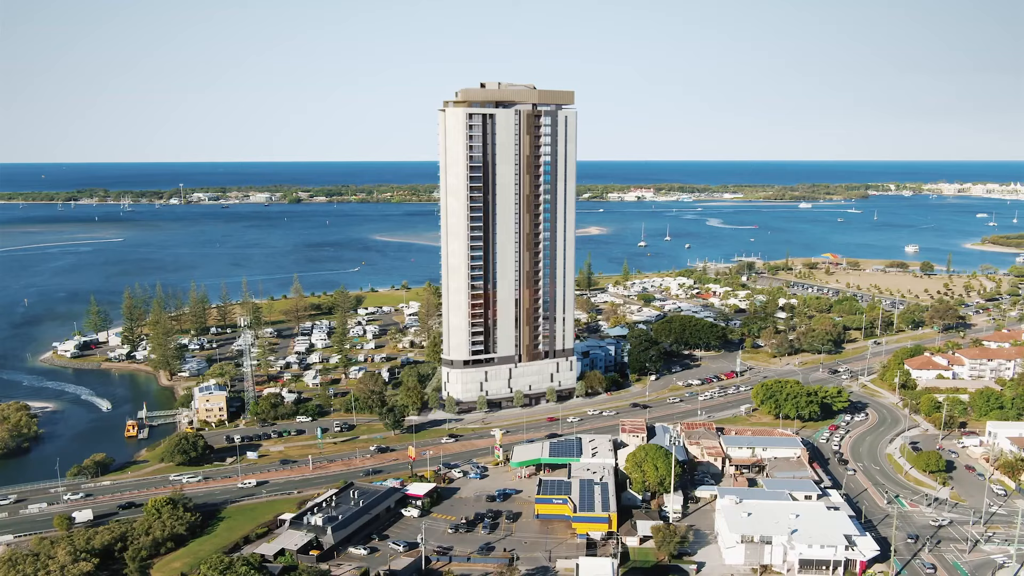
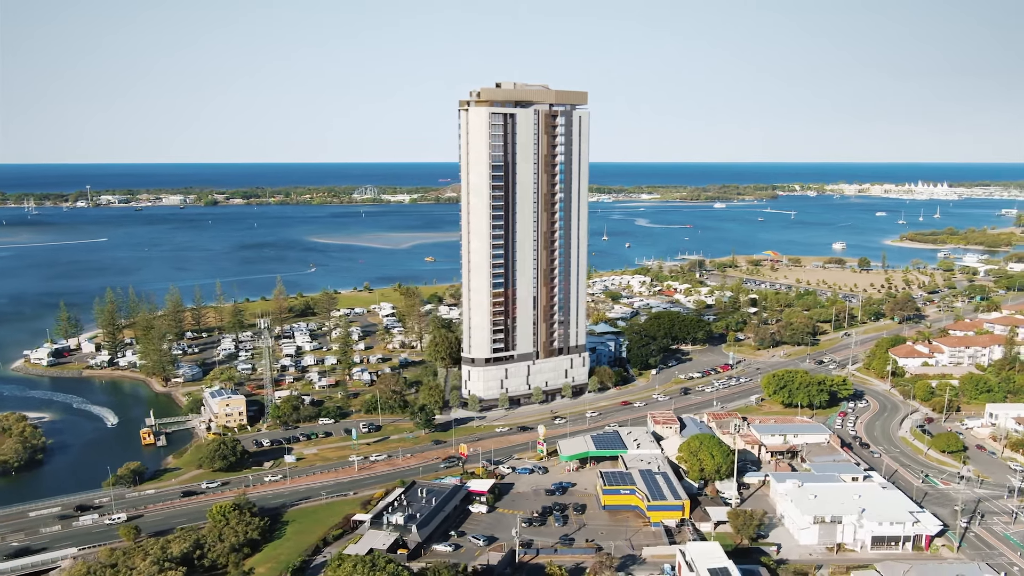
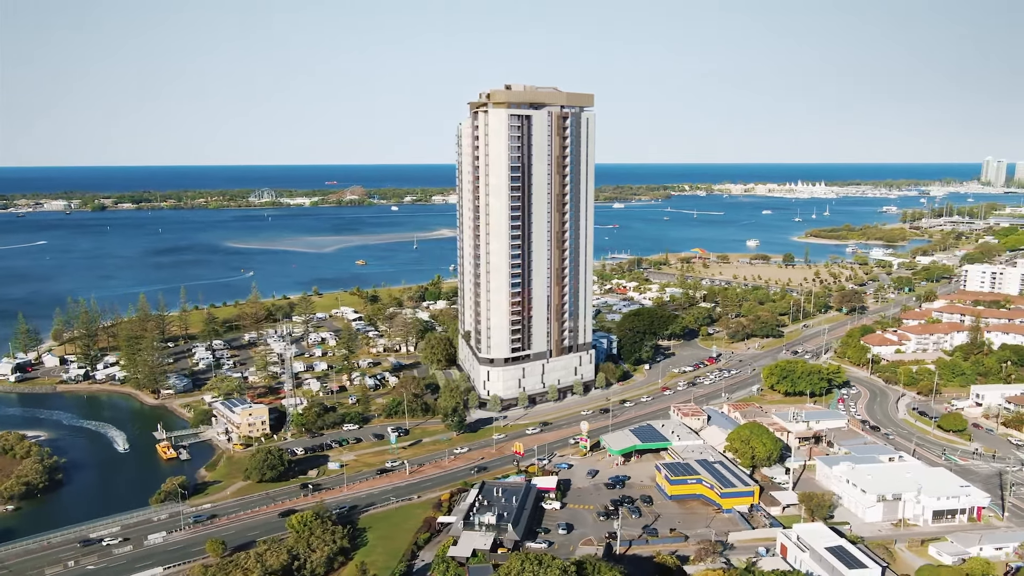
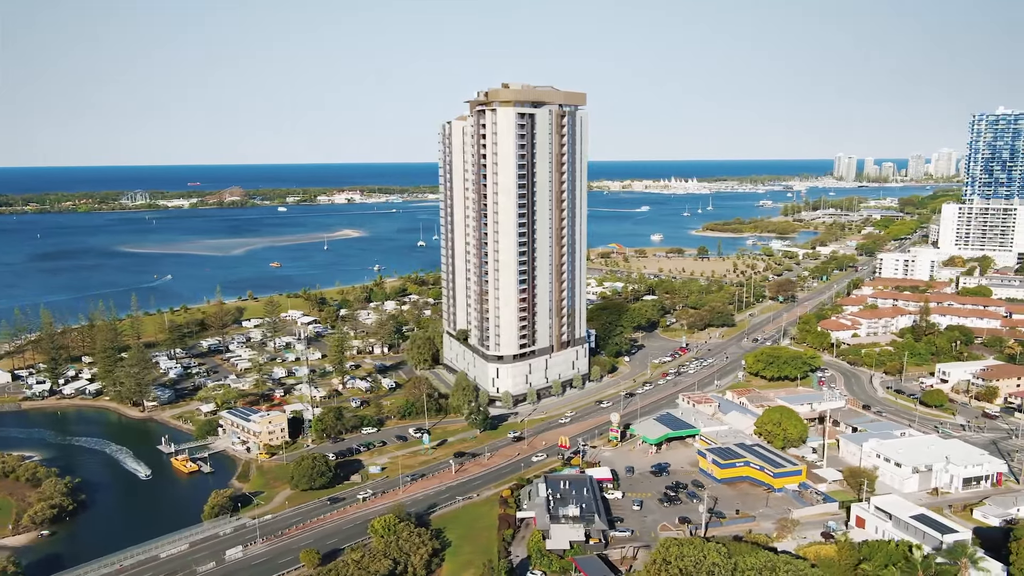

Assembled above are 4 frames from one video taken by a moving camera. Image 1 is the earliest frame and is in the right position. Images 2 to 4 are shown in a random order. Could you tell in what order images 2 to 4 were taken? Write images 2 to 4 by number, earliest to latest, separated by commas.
2, 3, 4
